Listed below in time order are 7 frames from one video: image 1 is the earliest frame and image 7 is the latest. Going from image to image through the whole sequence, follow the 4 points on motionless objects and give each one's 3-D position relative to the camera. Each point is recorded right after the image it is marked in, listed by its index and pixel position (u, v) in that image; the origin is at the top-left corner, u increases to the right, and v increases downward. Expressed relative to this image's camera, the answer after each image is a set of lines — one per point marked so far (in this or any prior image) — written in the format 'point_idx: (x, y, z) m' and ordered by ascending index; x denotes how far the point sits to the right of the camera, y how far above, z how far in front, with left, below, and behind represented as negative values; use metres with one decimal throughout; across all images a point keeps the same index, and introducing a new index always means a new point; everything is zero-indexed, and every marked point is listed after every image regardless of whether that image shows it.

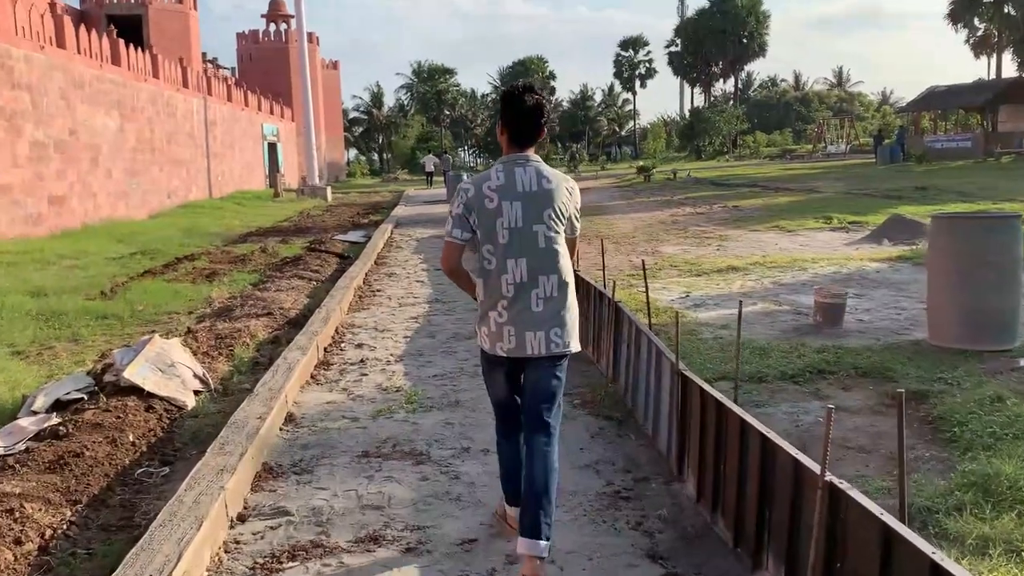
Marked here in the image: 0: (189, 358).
0: (-2.0, -0.5, +5.7) m
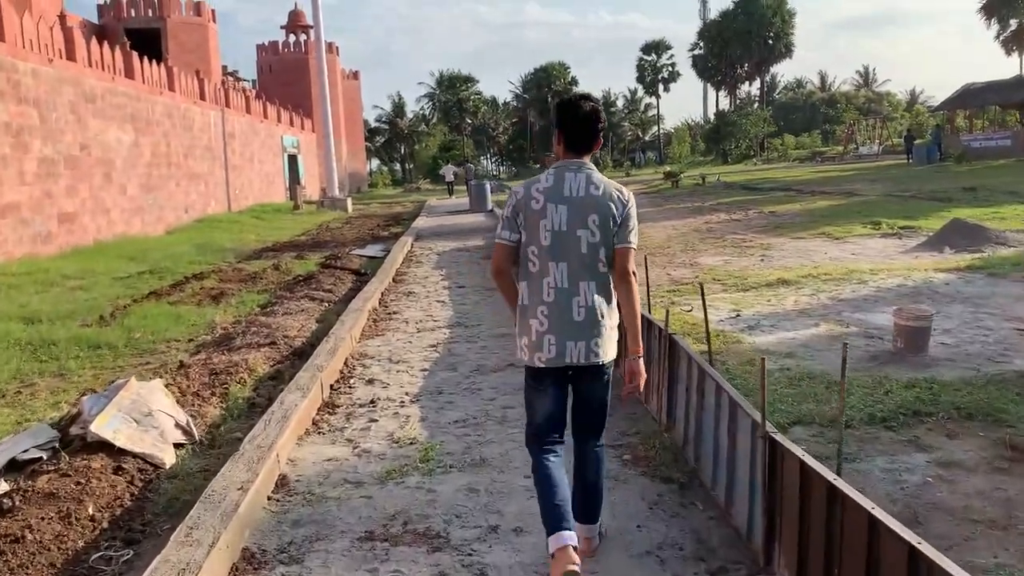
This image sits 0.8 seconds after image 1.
0: (-1.8, -0.6, +4.9) m
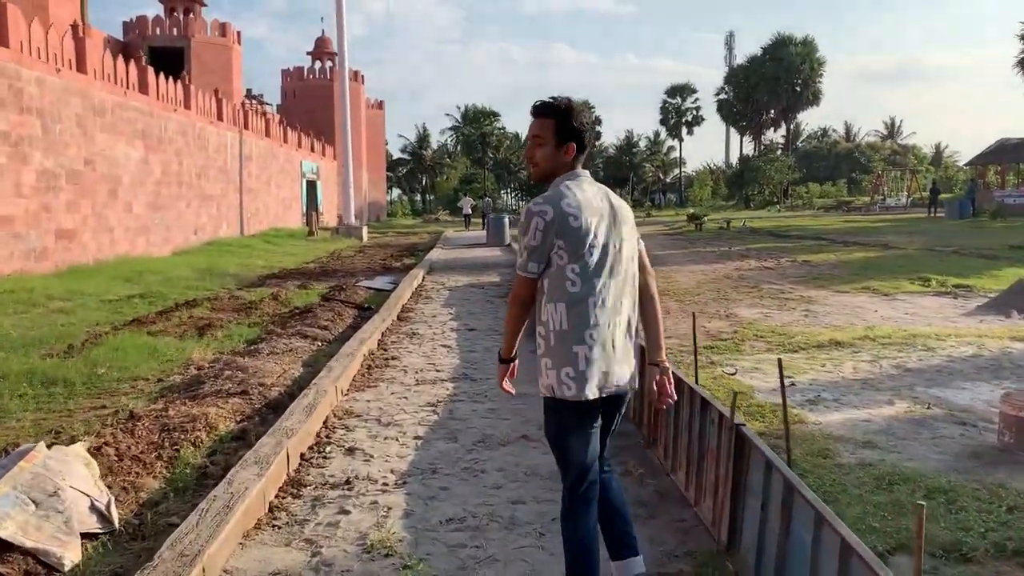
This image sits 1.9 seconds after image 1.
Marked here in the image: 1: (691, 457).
0: (-1.8, -0.8, +3.9) m
1: (+0.8, -0.7, +4.0) m
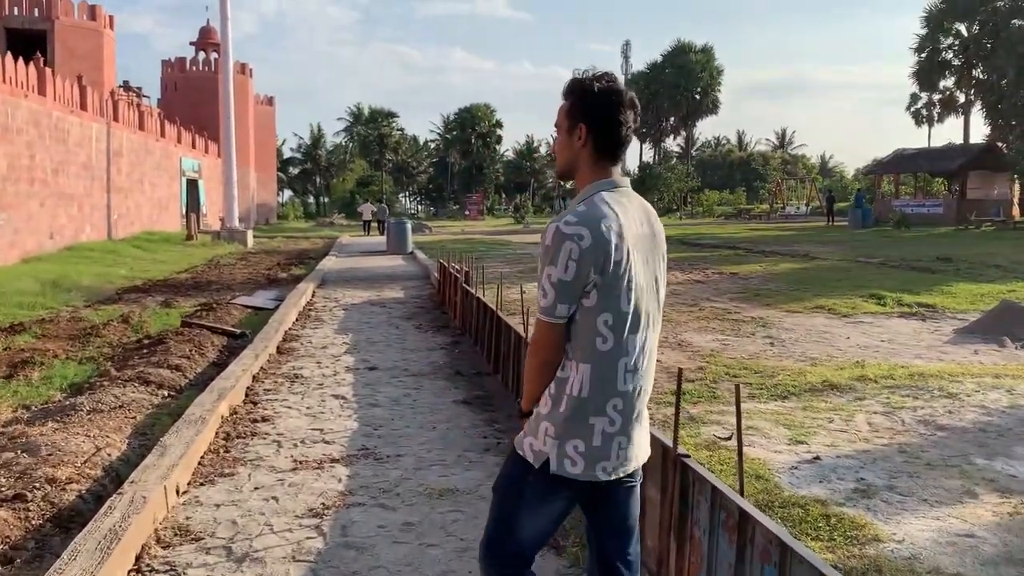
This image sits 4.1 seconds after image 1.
0: (-1.9, -1.0, +1.8) m
1: (+0.7, -0.9, +2.2) m
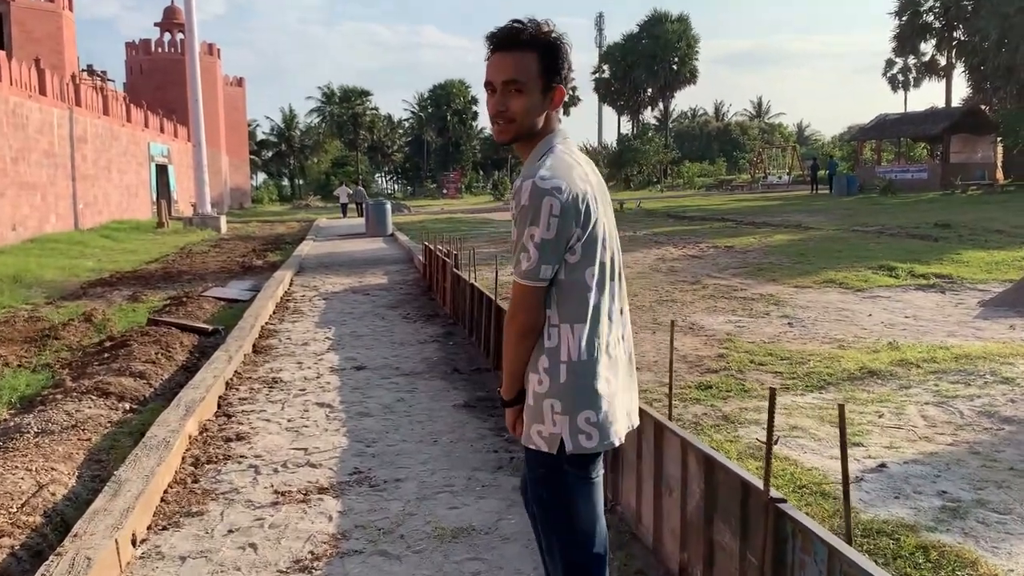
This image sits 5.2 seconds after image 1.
0: (-1.7, -1.1, +1.0) m
1: (+0.8, -0.9, +1.6) m
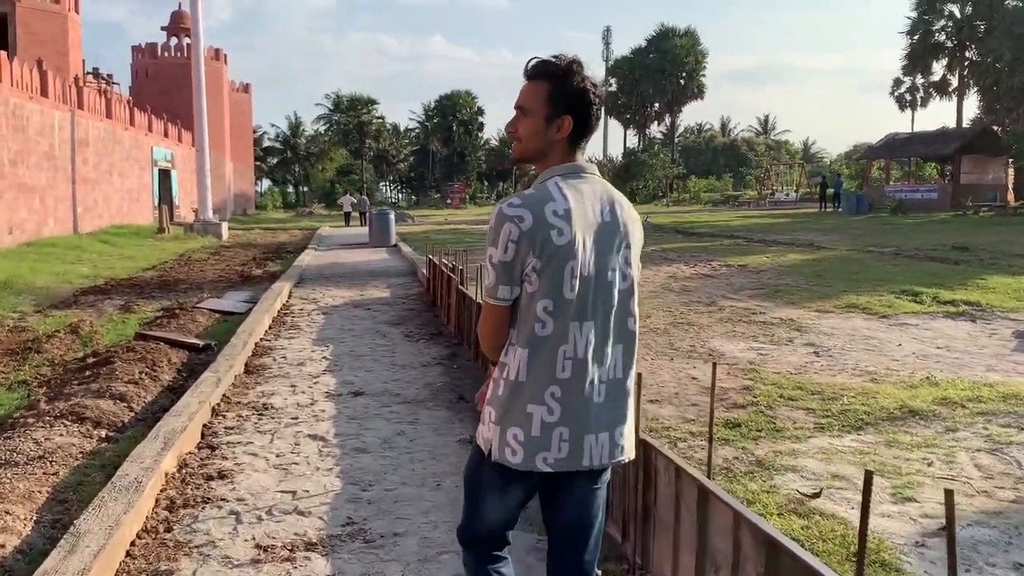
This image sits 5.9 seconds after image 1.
0: (-1.7, -1.1, +0.6) m
1: (+0.9, -1.1, +1.1) m
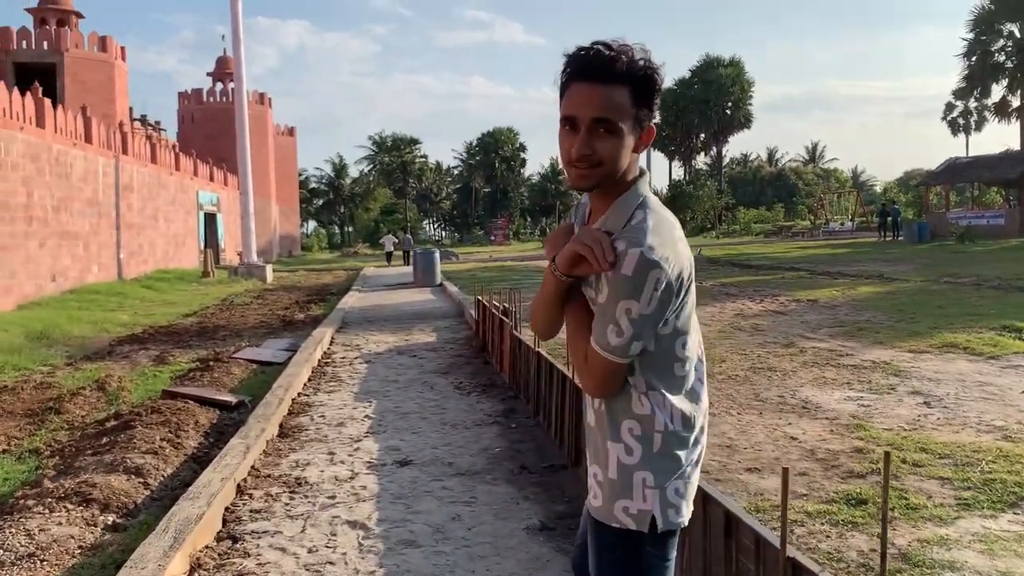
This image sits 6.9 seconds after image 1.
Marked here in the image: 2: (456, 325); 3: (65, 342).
0: (-1.5, -1.3, -0.2) m
1: (+1.0, -1.1, +0.2) m
2: (-0.8, -0.5, +12.7) m
3: (-6.3, -0.7, +12.8) m
